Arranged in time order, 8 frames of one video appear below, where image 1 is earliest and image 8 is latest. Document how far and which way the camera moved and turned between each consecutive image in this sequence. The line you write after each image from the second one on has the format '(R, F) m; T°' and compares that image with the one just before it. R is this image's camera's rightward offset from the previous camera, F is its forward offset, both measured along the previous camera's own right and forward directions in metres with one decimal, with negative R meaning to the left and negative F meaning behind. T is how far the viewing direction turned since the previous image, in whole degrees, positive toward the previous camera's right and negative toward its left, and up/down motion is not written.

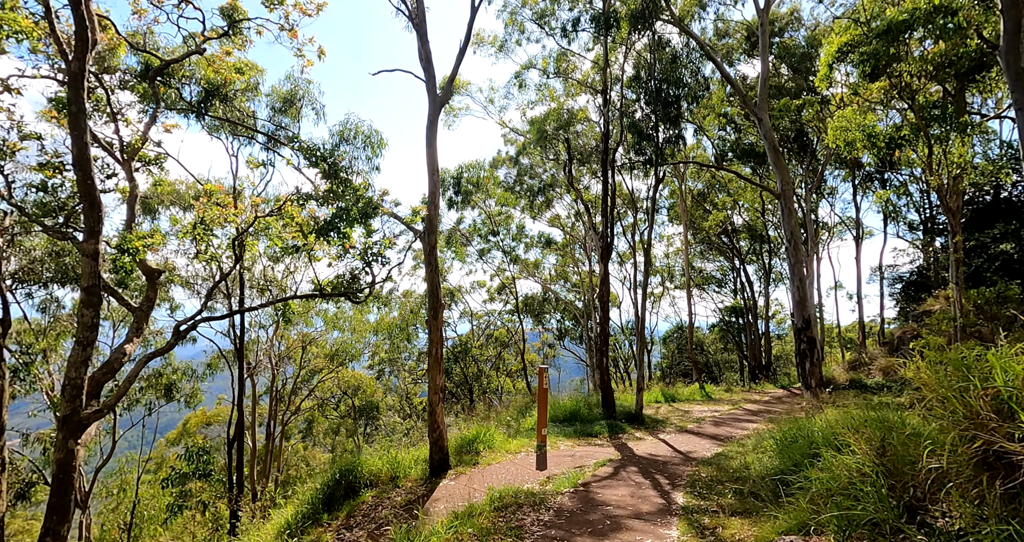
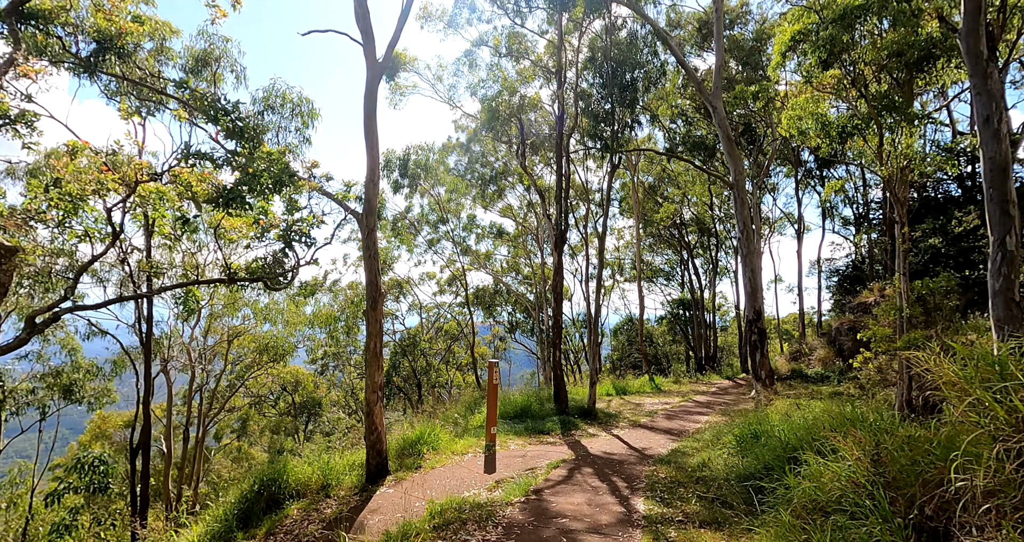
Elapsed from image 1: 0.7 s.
(0.0, +0.6) m; +5°
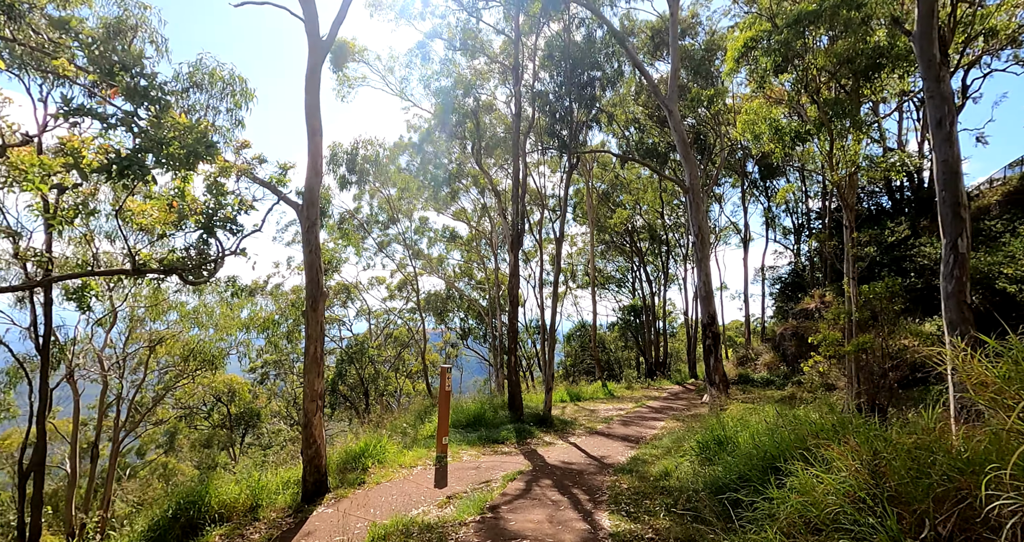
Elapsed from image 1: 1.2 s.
(0.0, +0.4) m; +5°
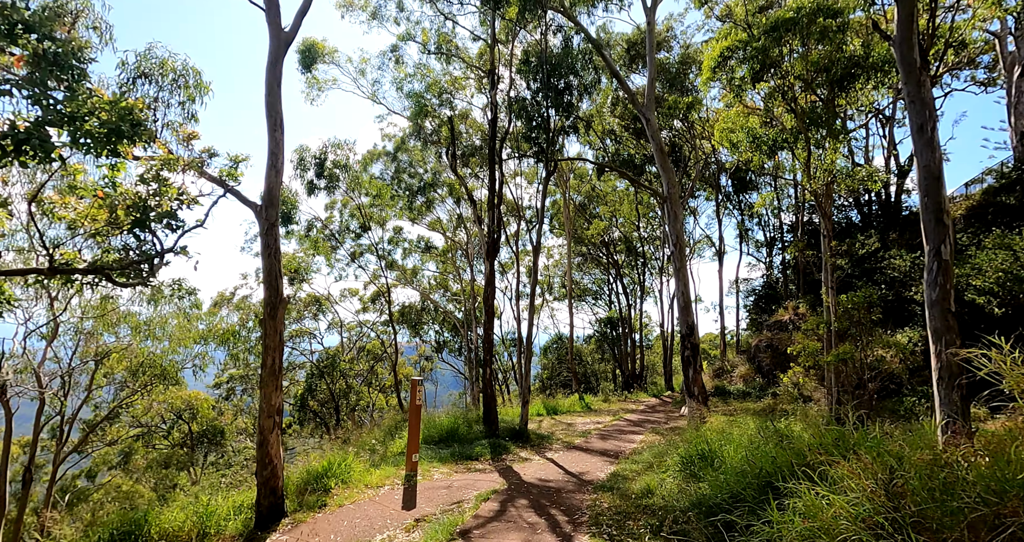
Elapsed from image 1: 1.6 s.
(0.0, +0.3) m; +2°
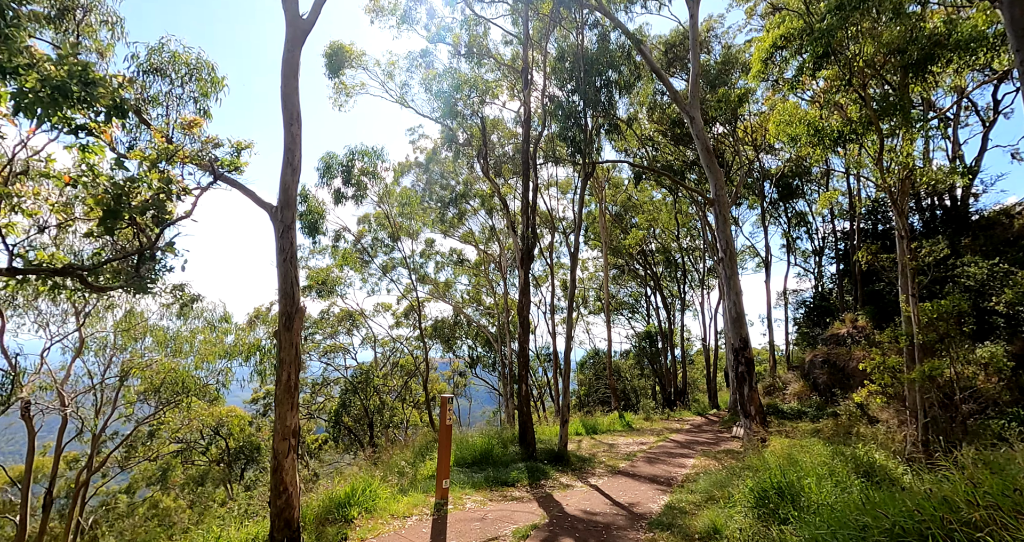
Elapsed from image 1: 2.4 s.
(-0.1, +0.6) m; -3°
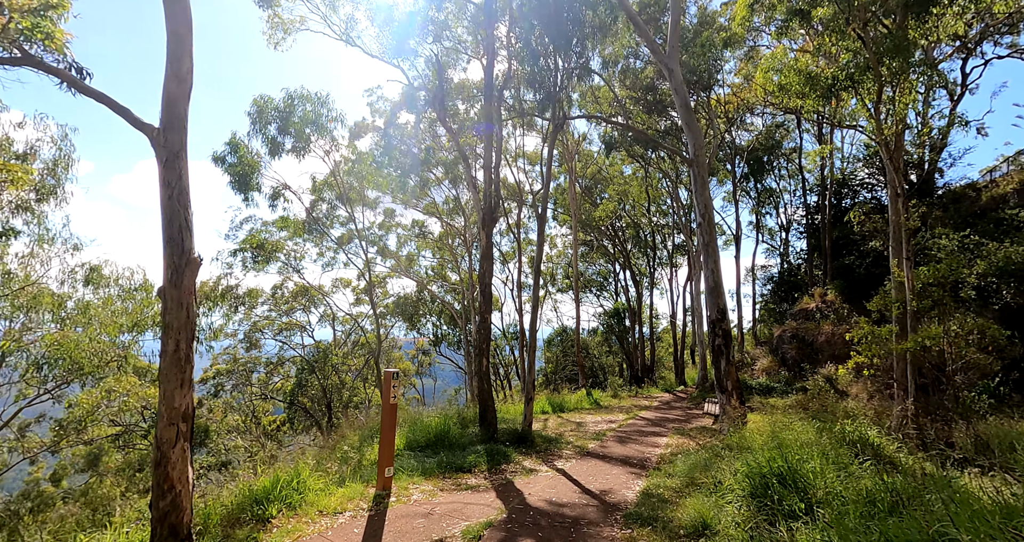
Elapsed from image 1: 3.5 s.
(+0.1, +0.9) m; +3°
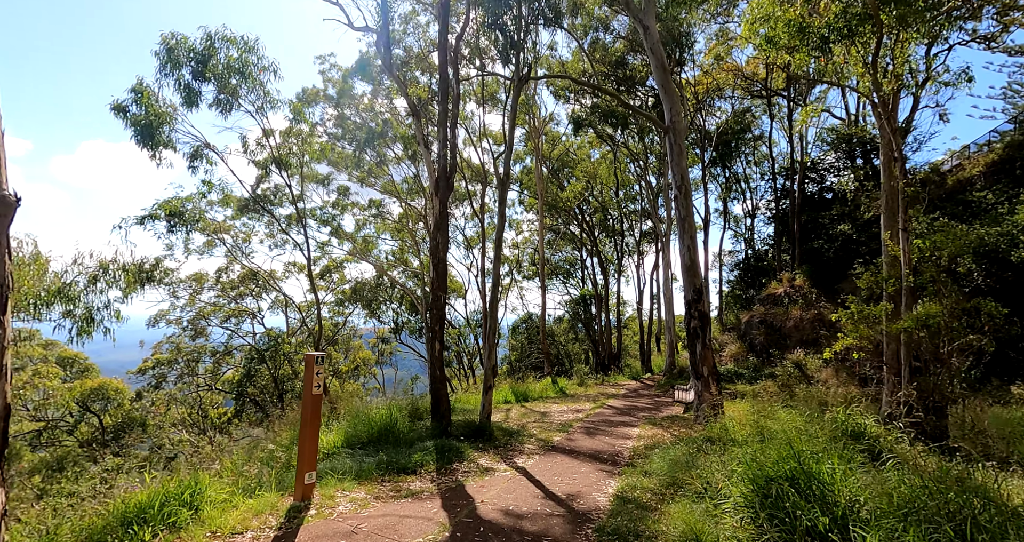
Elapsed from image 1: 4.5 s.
(+0.1, +1.0) m; +3°
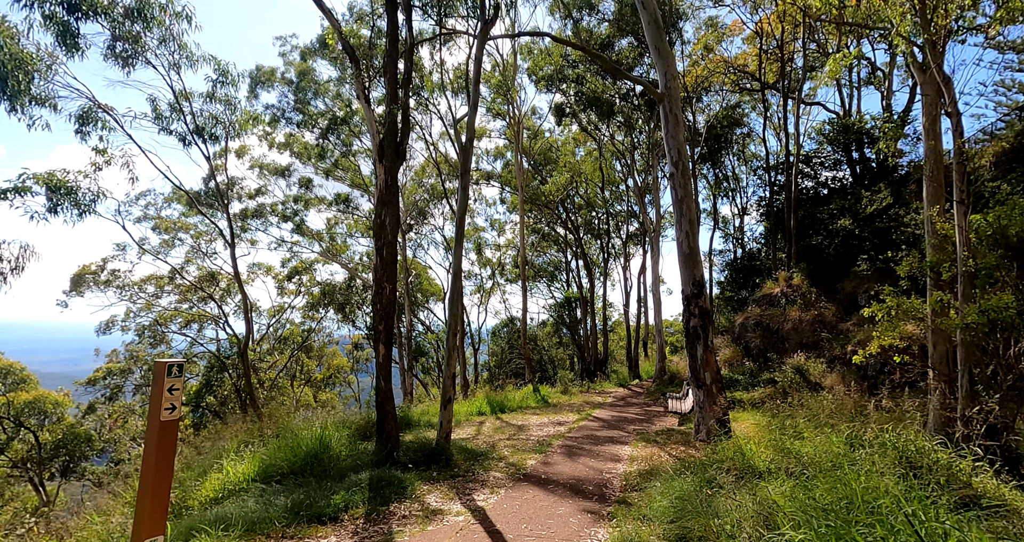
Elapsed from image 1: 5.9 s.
(+0.3, +1.4) m; +1°
